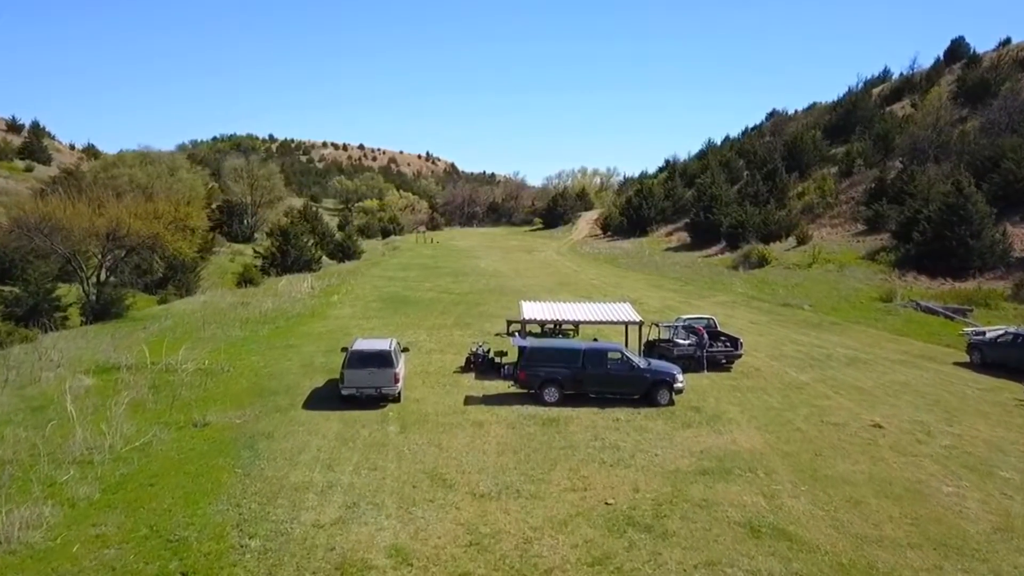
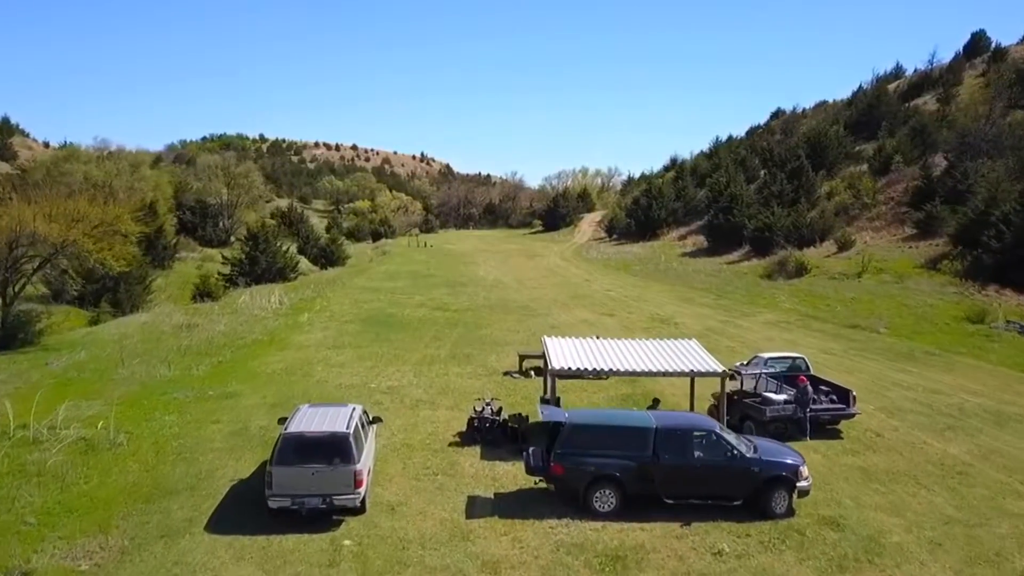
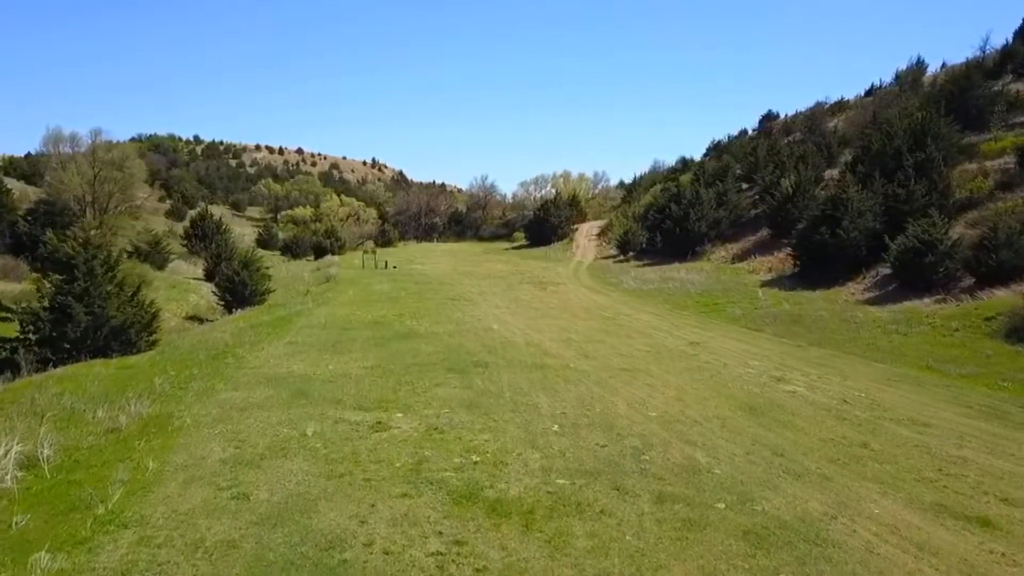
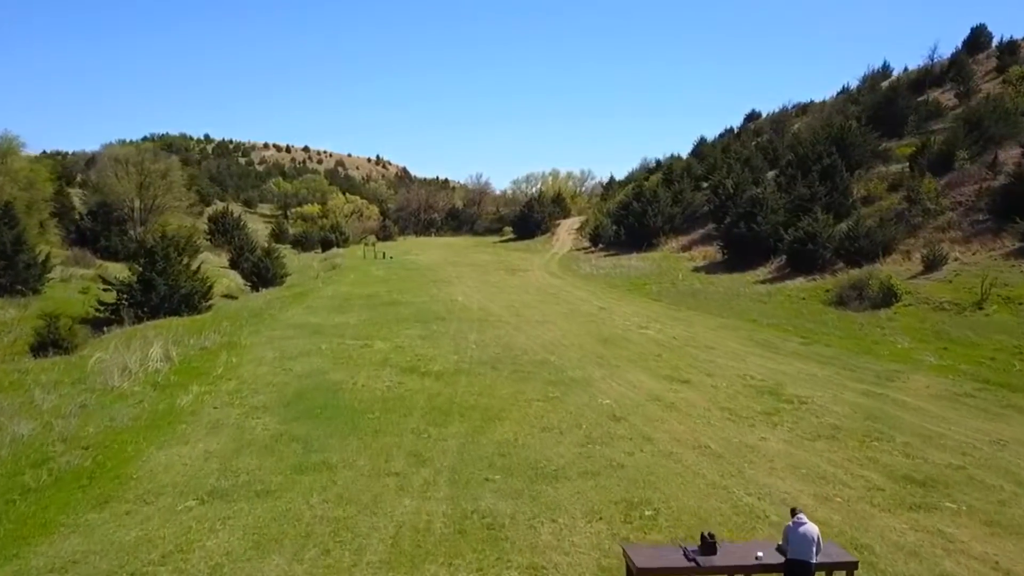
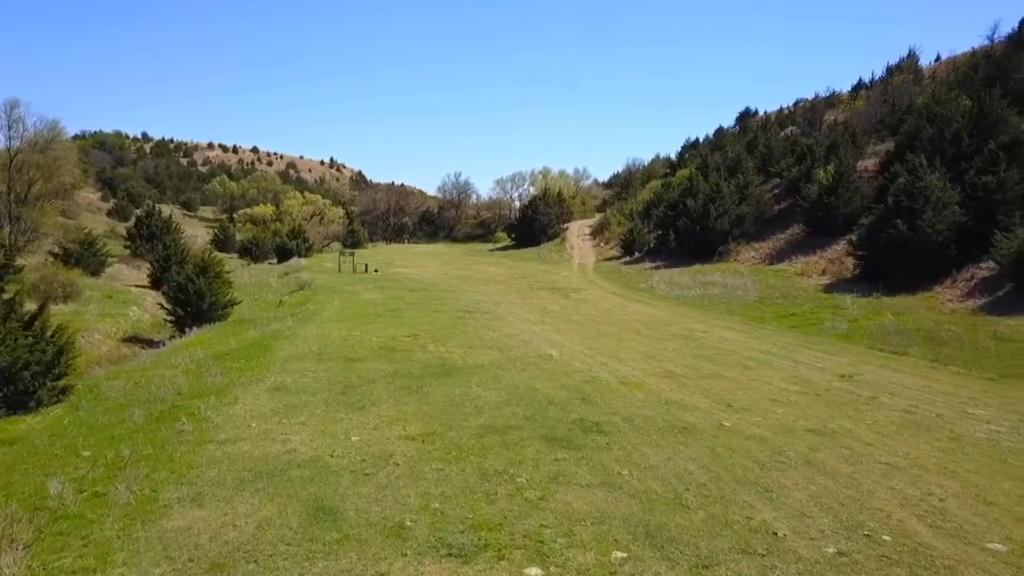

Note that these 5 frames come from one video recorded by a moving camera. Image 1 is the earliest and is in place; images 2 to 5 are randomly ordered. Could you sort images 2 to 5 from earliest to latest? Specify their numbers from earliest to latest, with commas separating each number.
2, 4, 3, 5
